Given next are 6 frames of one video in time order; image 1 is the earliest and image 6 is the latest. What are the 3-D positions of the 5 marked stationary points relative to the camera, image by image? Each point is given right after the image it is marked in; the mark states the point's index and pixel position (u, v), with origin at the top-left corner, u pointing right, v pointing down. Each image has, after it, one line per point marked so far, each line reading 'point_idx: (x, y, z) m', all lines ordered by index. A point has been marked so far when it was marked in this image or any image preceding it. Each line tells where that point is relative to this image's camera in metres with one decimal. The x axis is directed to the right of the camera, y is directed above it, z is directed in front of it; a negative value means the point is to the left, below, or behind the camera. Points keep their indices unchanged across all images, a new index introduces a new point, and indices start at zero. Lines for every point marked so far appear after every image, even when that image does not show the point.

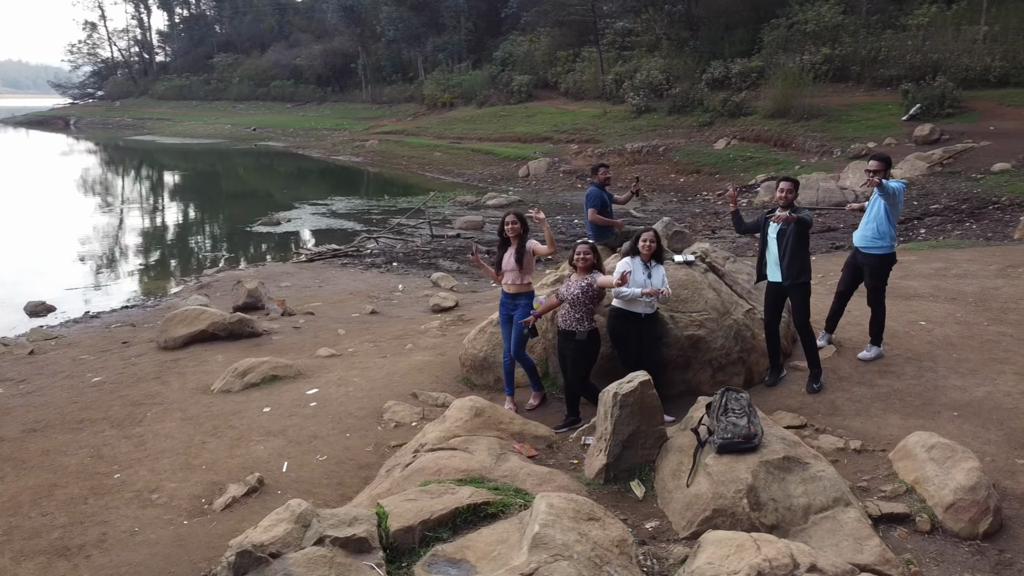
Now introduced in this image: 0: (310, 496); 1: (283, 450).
0: (-1.2, -1.2, +4.9) m
1: (-1.5, -1.1, +5.5) m
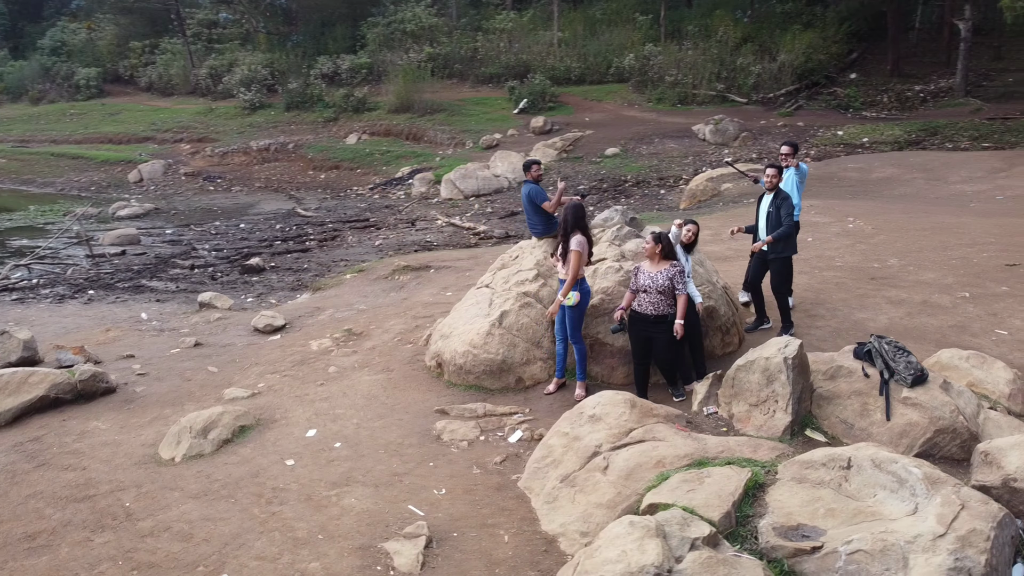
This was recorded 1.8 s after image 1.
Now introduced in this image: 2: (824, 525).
0: (-0.1, -1.3, +4.5) m
1: (-0.7, -1.3, +4.9) m
2: (+1.4, -1.1, +3.8) m
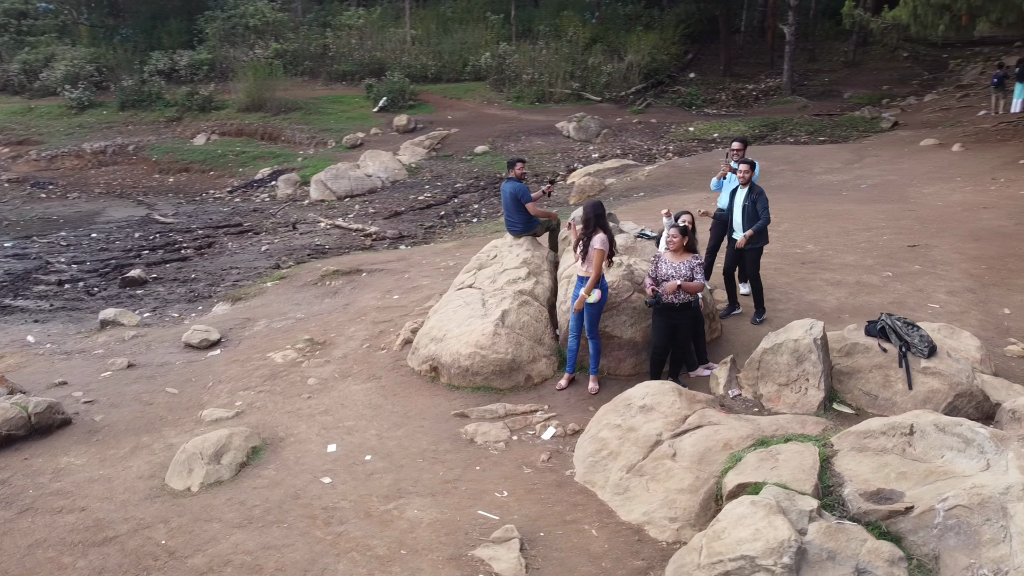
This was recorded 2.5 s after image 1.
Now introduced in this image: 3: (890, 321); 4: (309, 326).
0: (+0.3, -1.3, +4.5) m
1: (-0.3, -1.3, +4.8) m
2: (+2.0, -1.0, +4.1) m
3: (+2.5, -0.2, +5.3) m
4: (-2.2, -0.4, +8.8) m
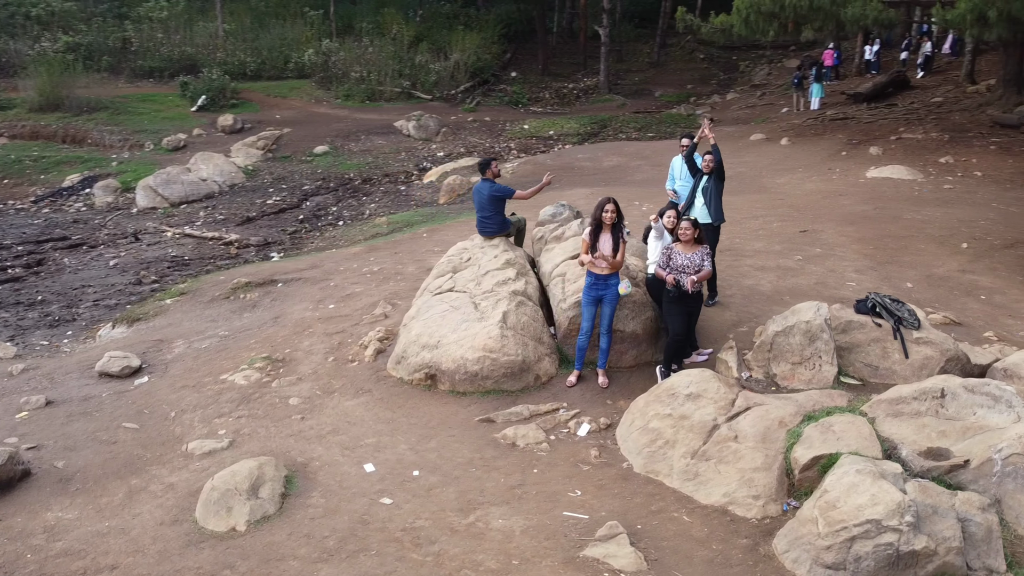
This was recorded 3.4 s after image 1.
0: (+0.8, -1.3, +4.7) m
1: (+0.1, -1.3, +4.8) m
2: (+2.5, -0.9, +4.7) m
3: (+2.7, -0.1, +5.9) m
4: (-2.7, -0.6, +8.2) m
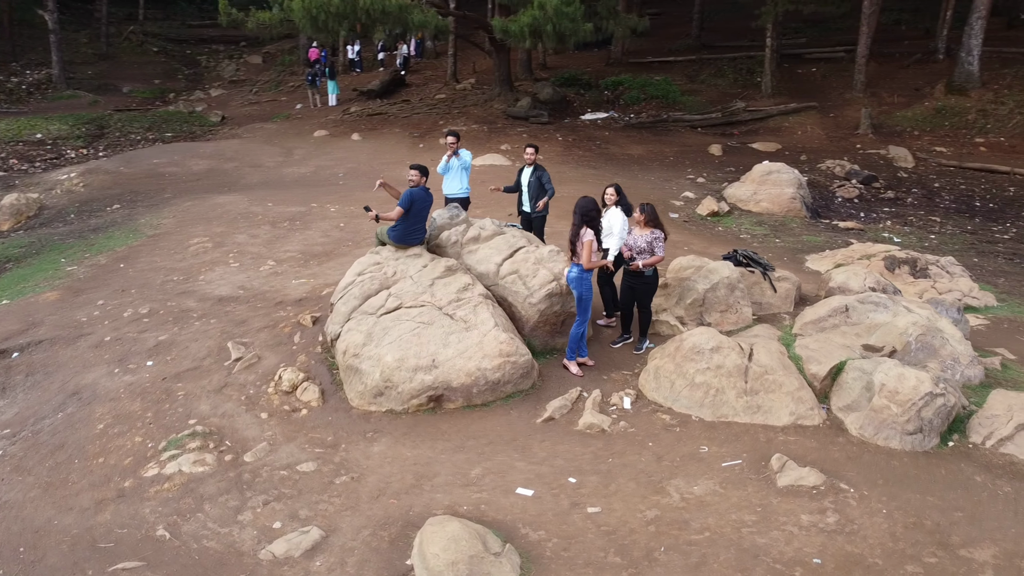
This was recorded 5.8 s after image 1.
0: (+1.8, -1.1, +5.7) m
1: (+1.2, -1.2, +5.3) m
2: (+3.0, -0.4, +6.8) m
3: (+2.2, +0.3, +7.8) m
4: (-3.2, -1.1, +6.1) m
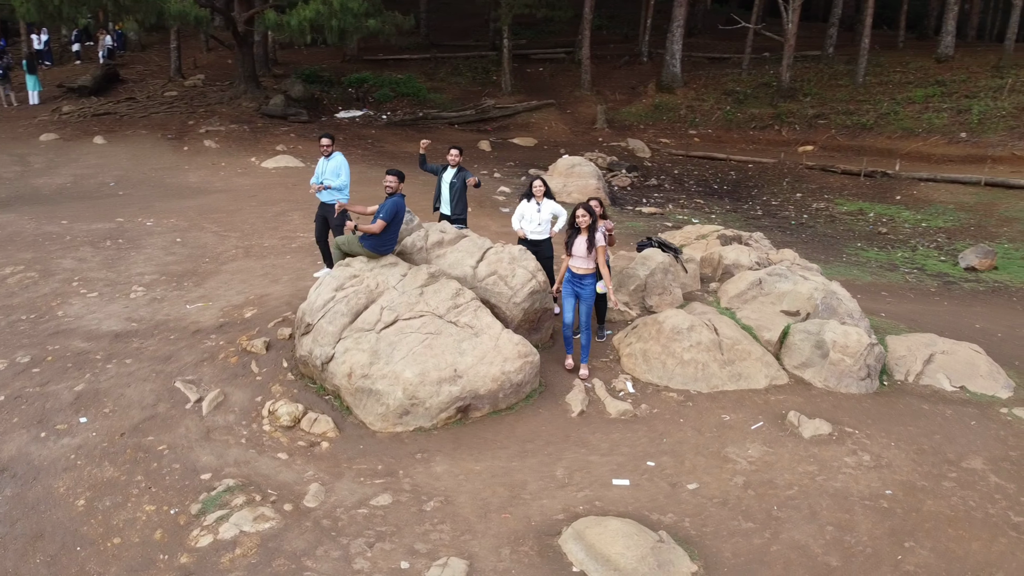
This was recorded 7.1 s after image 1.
0: (+2.0, -0.9, +6.5) m
1: (+1.6, -1.1, +5.9) m
2: (+2.7, -0.2, +7.9) m
3: (+1.5, +0.5, +8.5) m
4: (-2.8, -1.4, +4.9) m
